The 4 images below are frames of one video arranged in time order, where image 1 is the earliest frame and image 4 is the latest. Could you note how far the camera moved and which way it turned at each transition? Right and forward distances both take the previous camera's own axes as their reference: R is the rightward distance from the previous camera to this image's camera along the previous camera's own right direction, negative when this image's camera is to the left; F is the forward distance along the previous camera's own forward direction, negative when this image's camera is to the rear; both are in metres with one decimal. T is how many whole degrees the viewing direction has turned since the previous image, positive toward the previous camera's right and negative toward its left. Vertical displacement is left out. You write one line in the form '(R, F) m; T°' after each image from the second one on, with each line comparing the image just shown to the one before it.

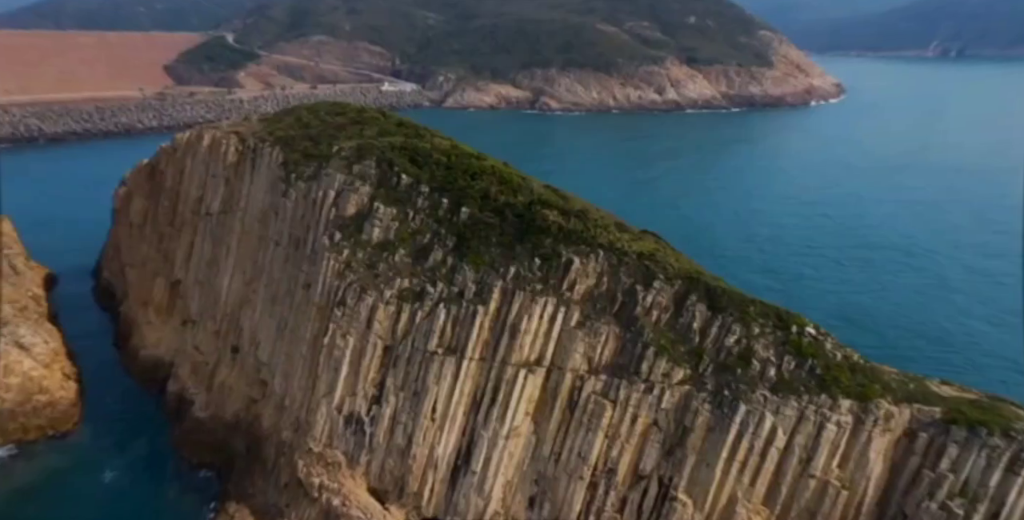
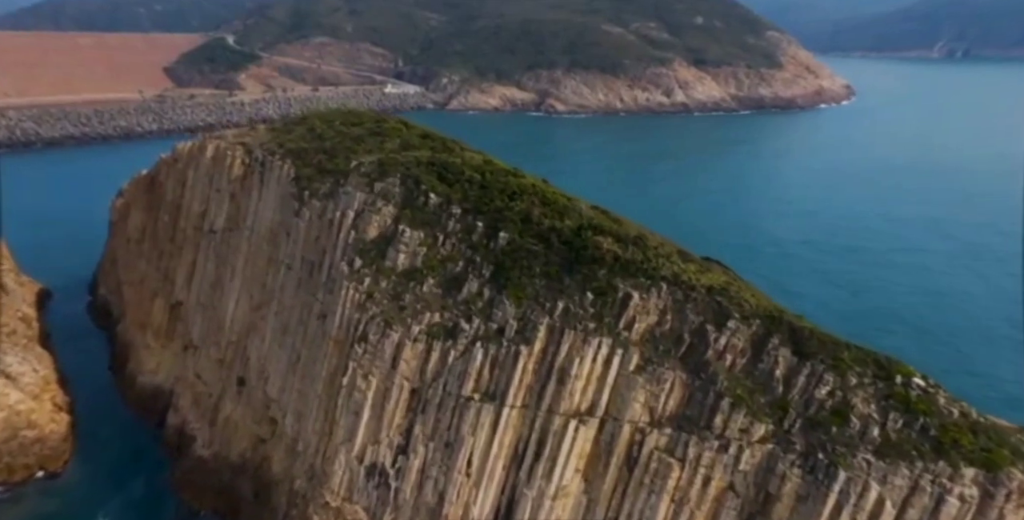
(-1.3, +2.6) m; 0°
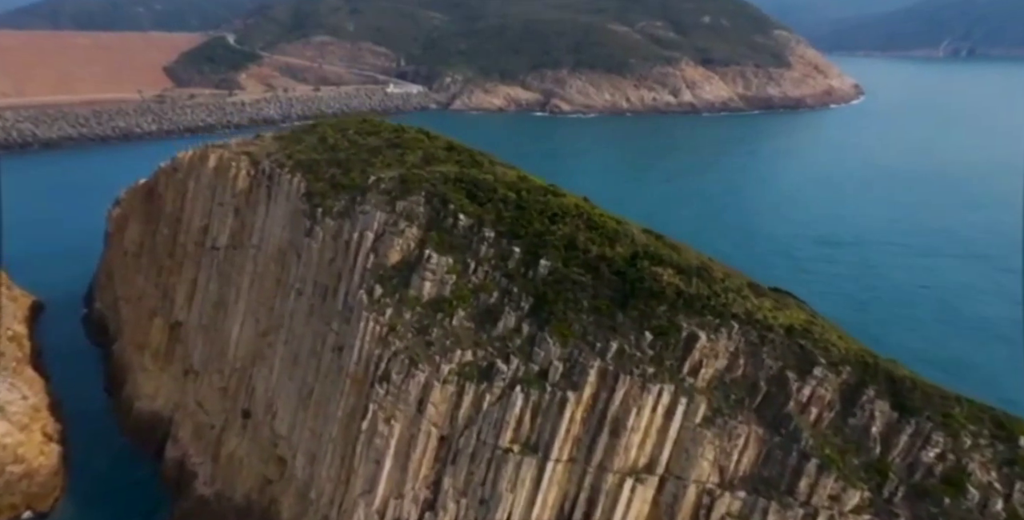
(-1.1, +2.3) m; 0°
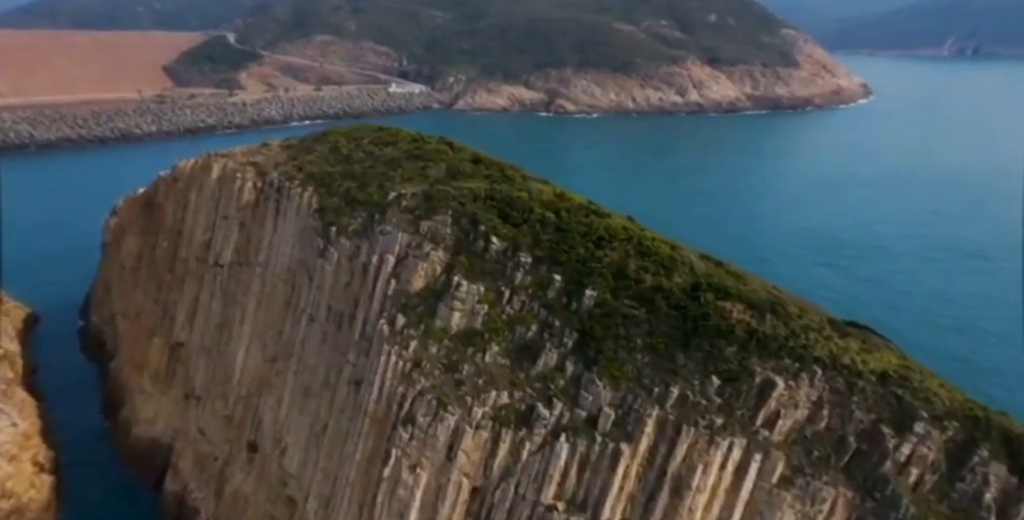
(-1.0, +2.0) m; 0°
